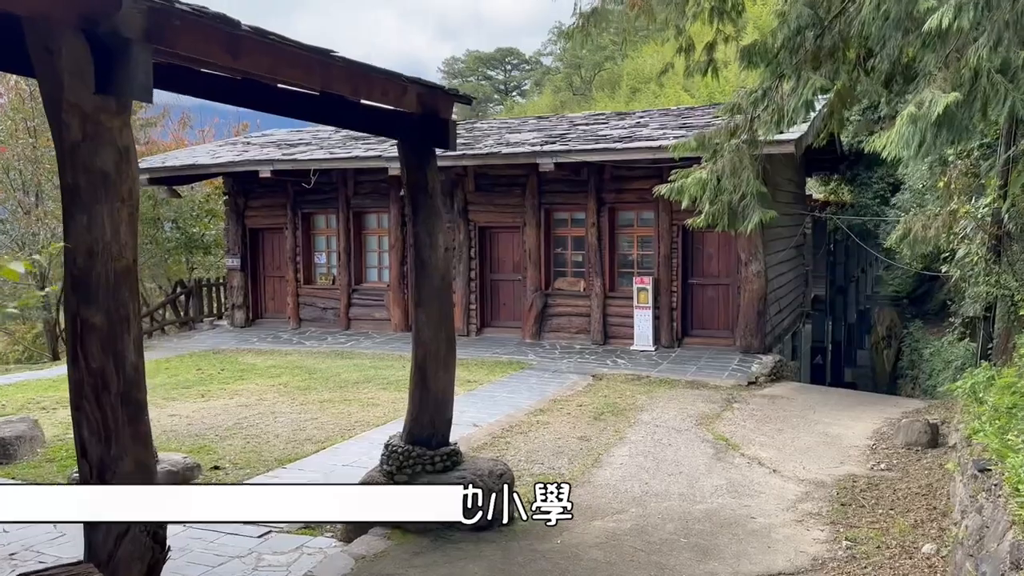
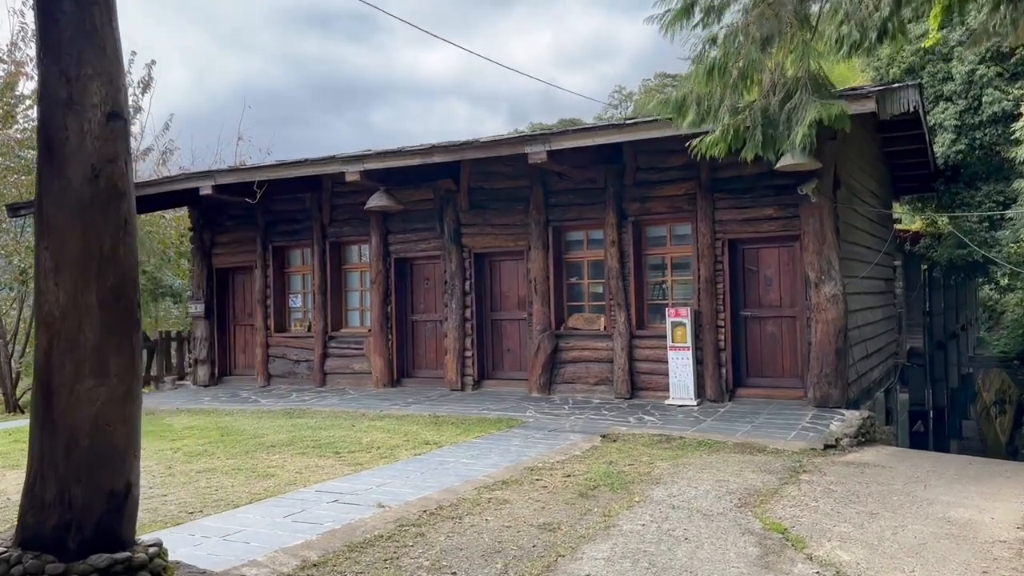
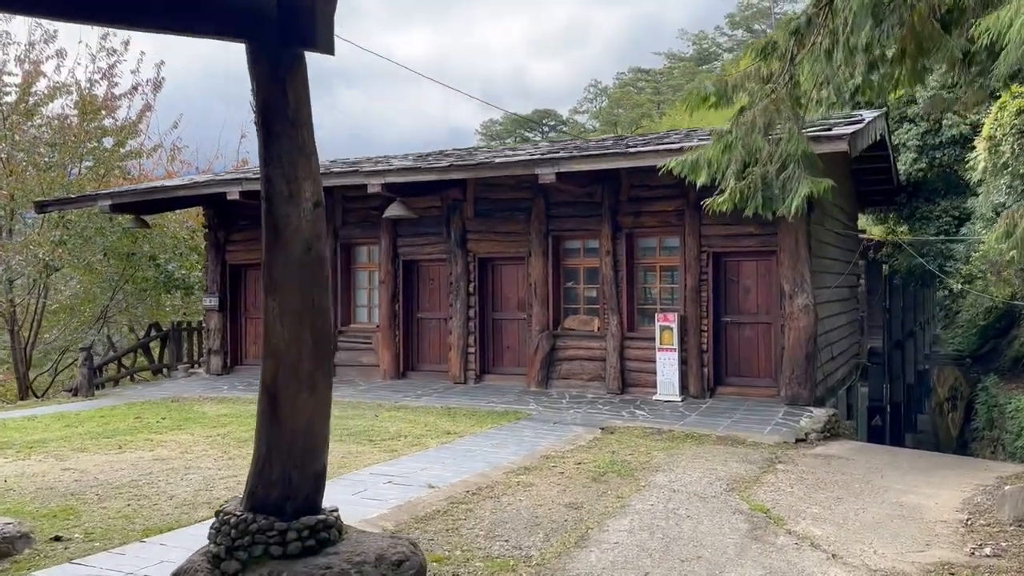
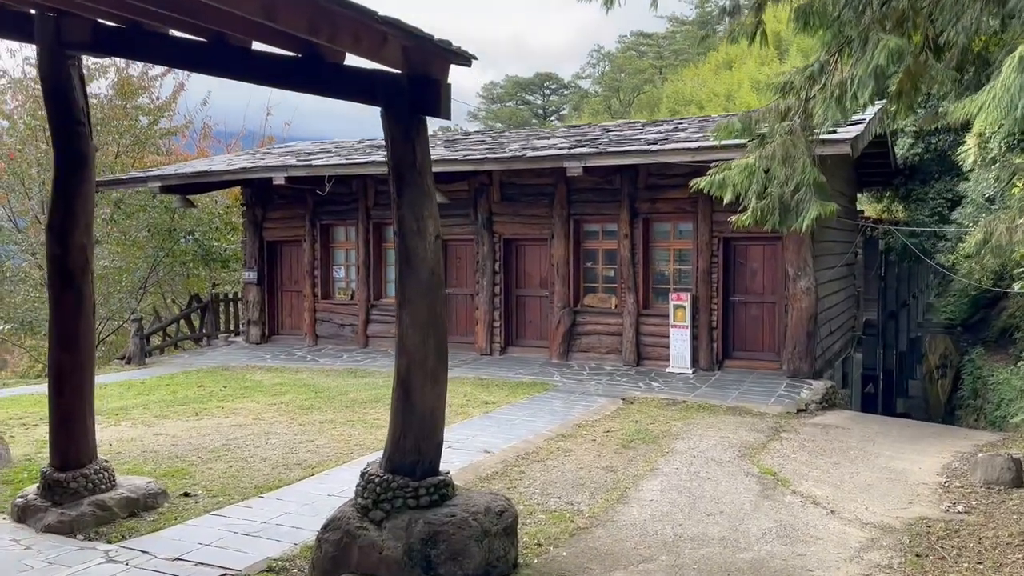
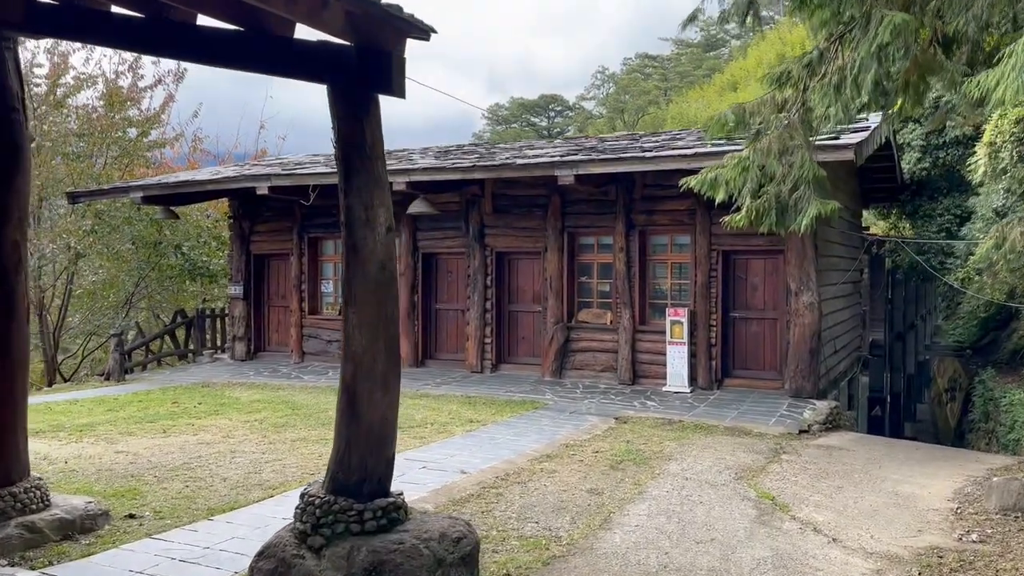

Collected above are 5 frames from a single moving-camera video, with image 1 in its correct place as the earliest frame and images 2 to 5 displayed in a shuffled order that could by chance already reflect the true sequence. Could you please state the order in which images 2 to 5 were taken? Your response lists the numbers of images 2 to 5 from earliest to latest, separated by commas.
4, 5, 3, 2
